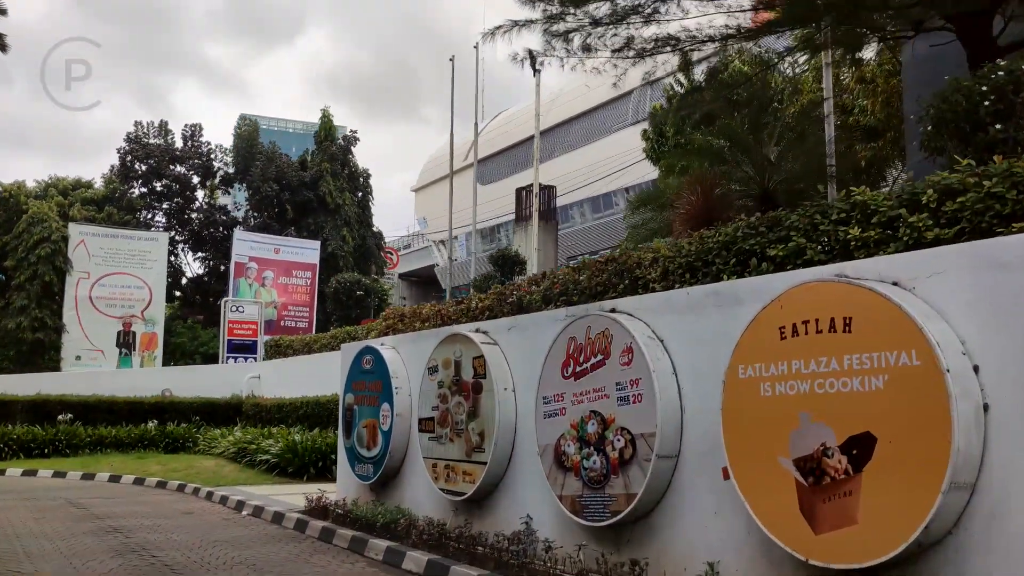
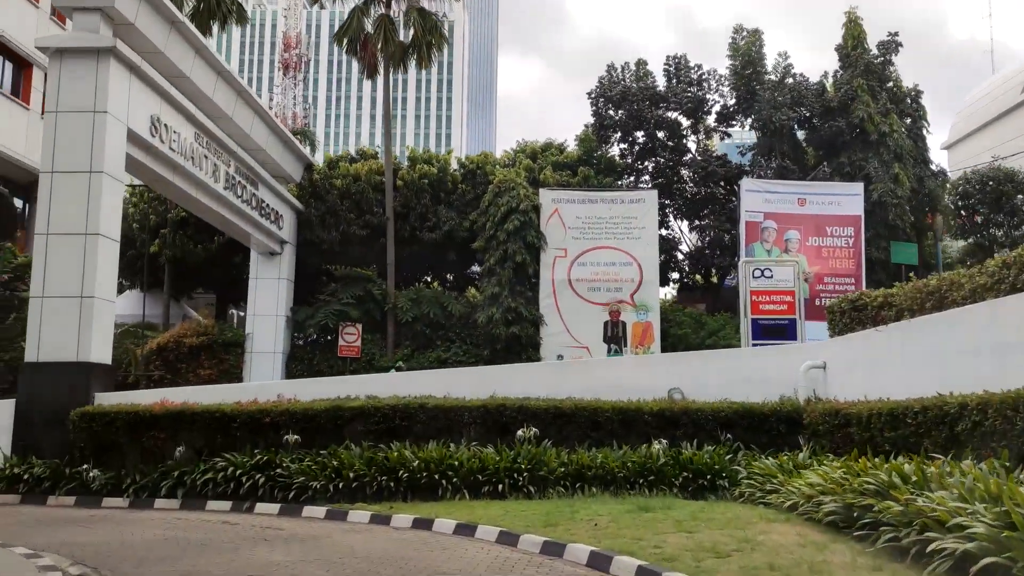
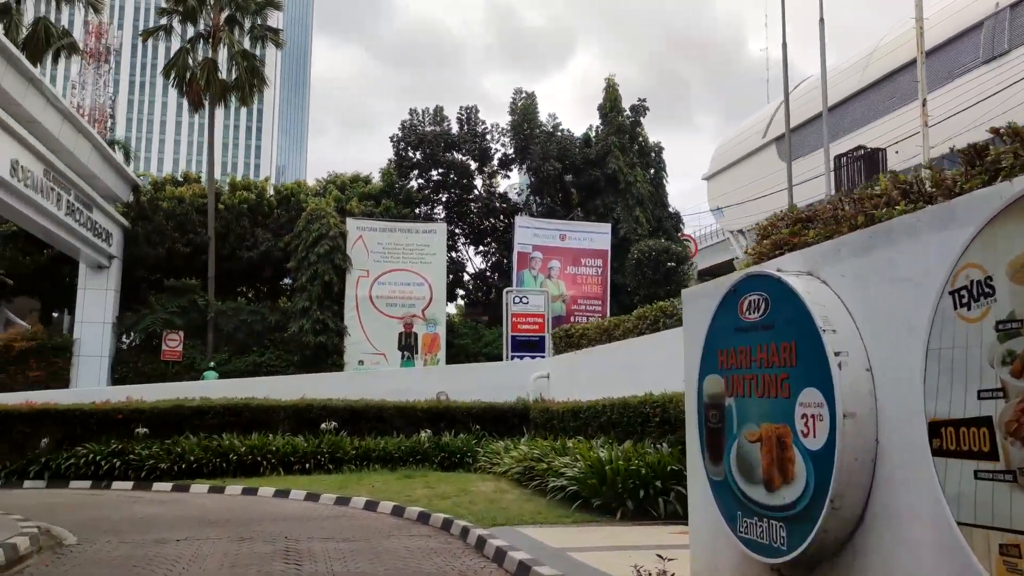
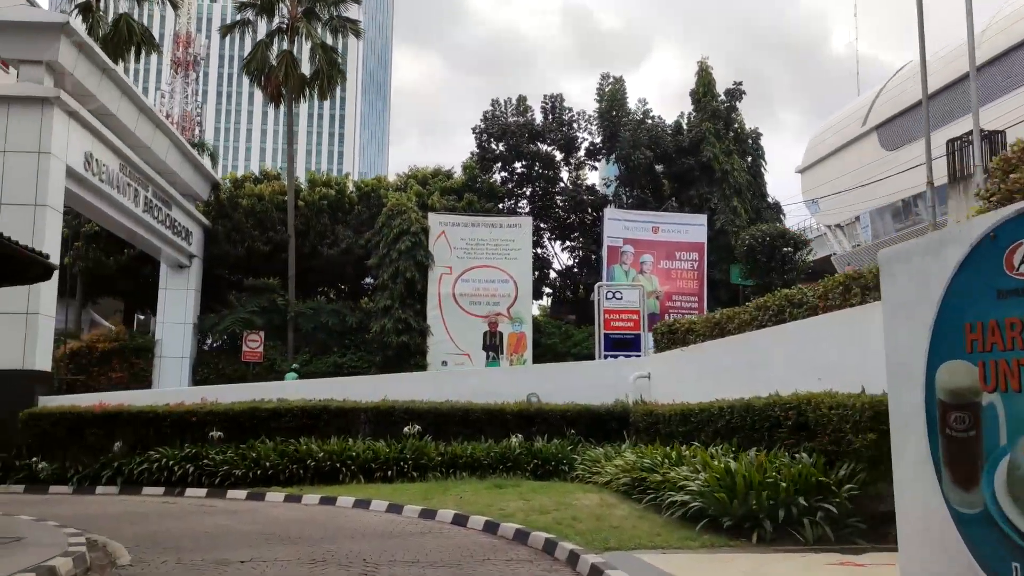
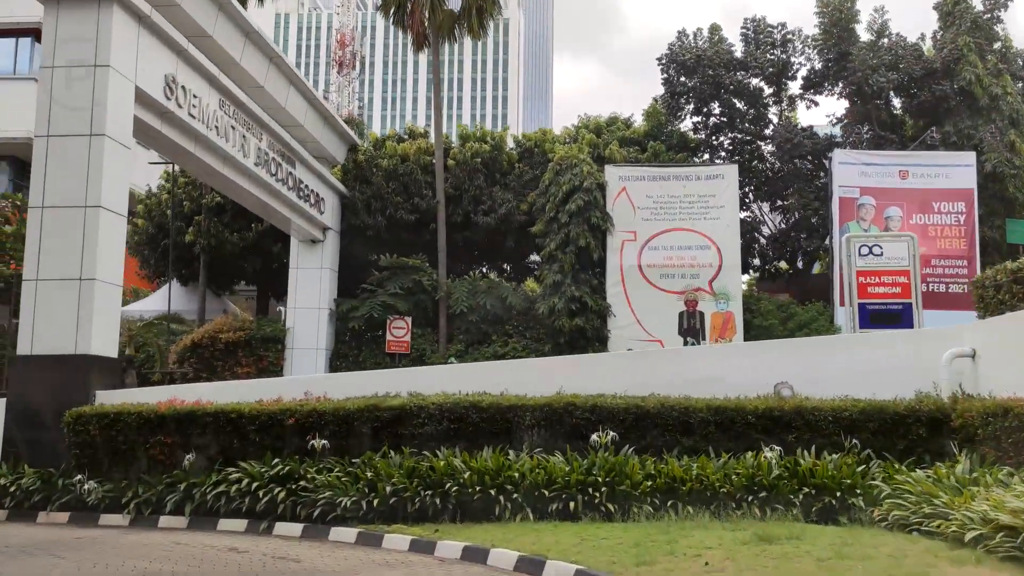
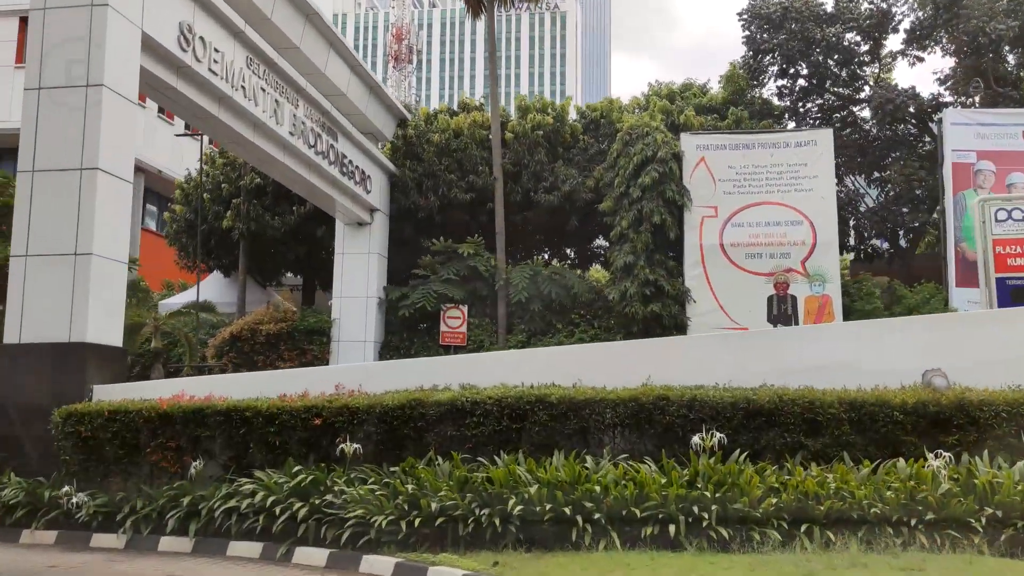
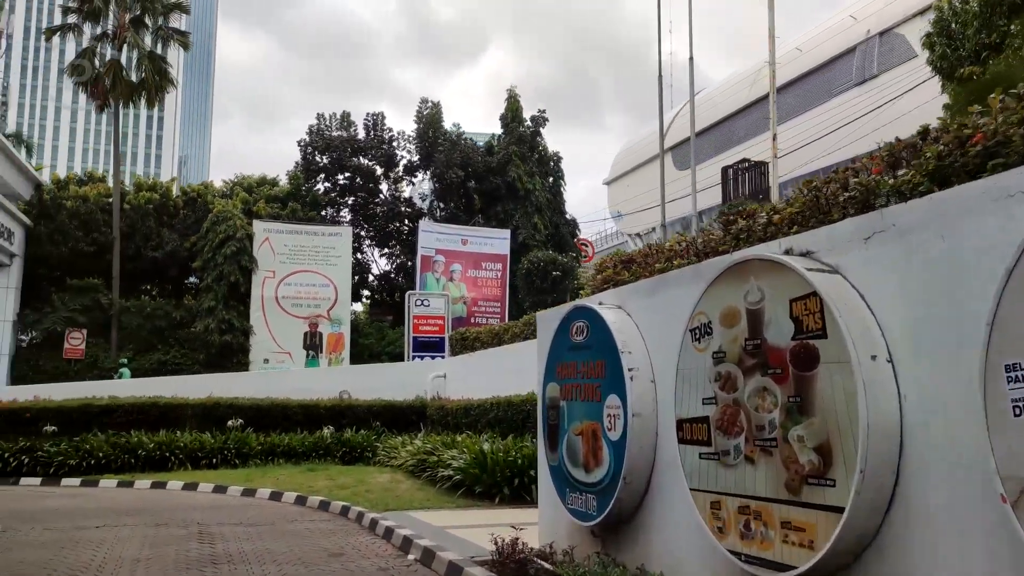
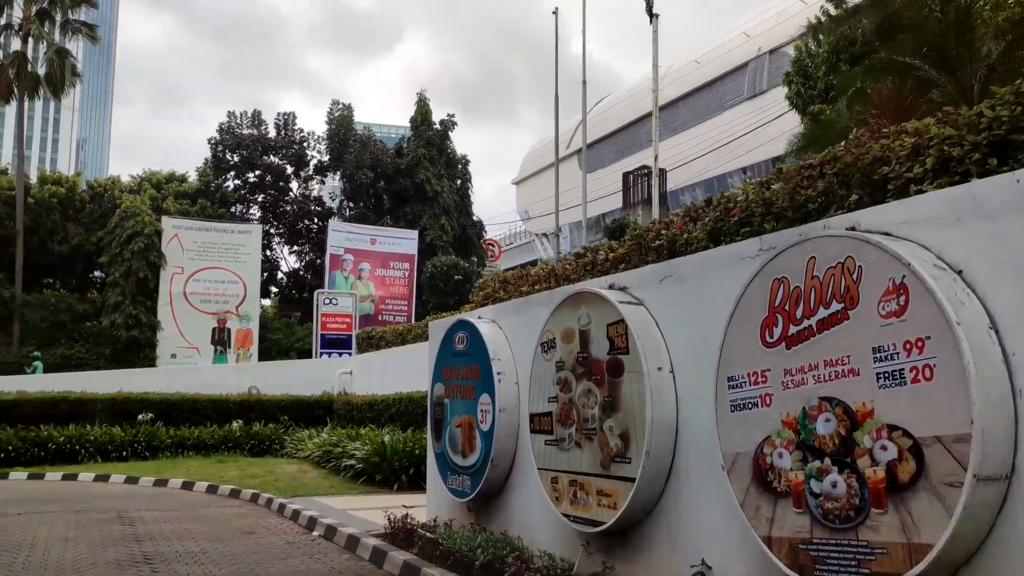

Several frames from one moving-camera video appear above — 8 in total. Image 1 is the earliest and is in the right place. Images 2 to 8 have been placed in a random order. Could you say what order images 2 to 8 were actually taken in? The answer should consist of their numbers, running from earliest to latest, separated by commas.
8, 7, 3, 4, 2, 5, 6
